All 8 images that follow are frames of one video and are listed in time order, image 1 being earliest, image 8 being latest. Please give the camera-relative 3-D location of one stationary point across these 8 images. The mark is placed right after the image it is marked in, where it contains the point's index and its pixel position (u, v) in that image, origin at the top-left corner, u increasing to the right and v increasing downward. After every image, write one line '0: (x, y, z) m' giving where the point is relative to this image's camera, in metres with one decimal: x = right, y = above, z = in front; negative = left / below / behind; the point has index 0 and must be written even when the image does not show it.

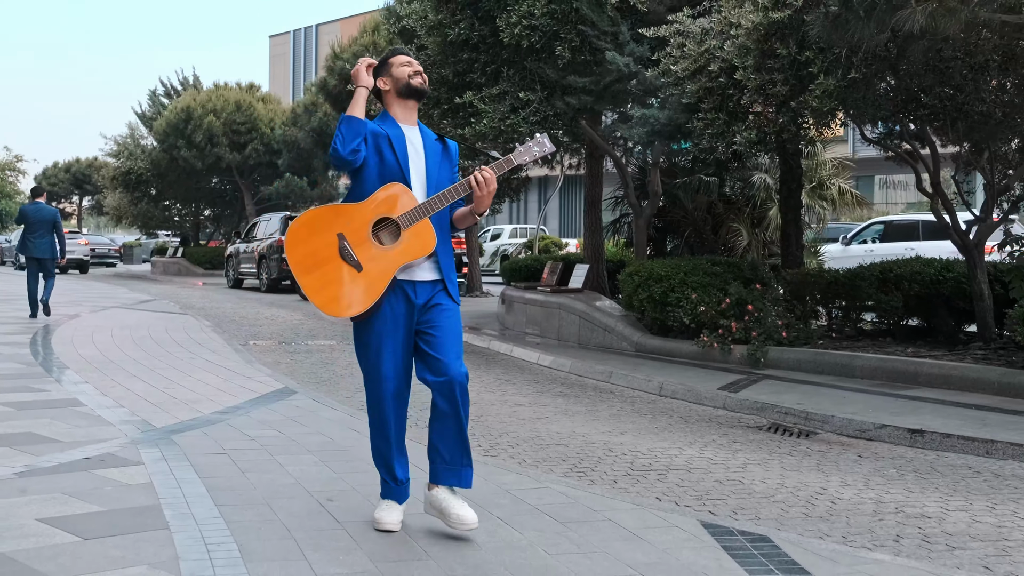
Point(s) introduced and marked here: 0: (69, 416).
0: (-2.2, -0.7, +7.0) m
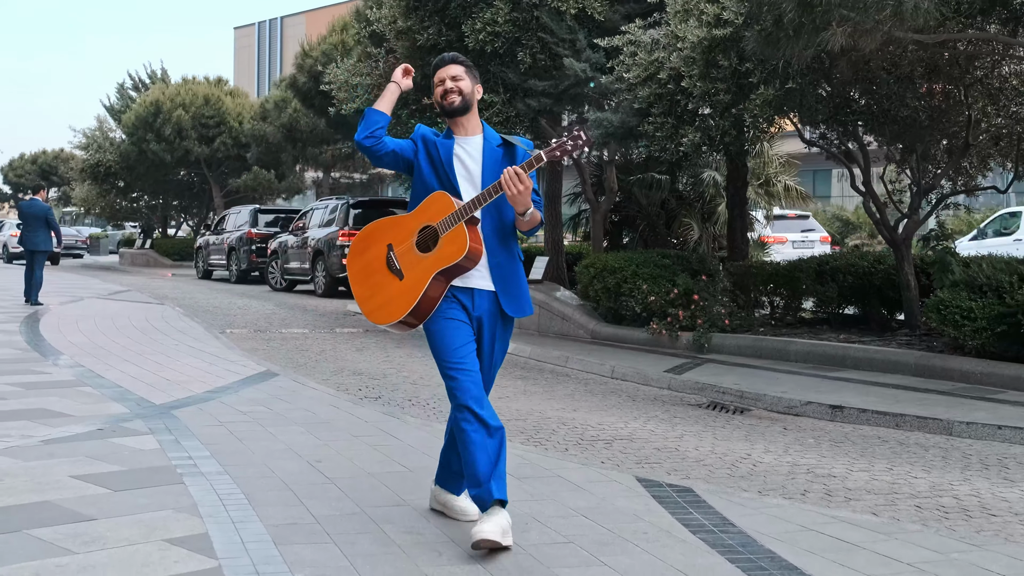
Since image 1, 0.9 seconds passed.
0: (-2.4, -0.6, +7.7) m
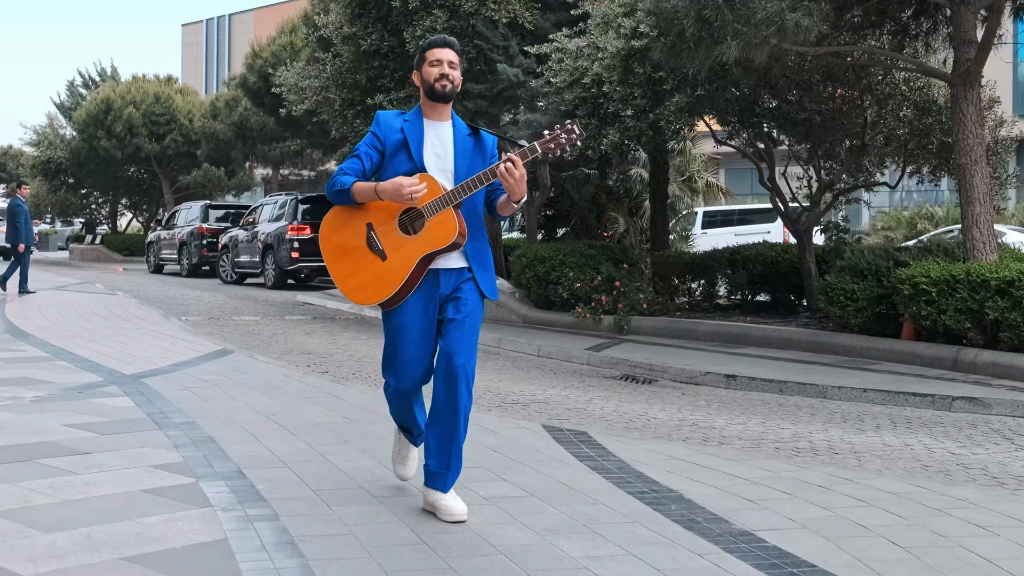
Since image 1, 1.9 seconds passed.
0: (-2.9, -0.5, +8.6) m
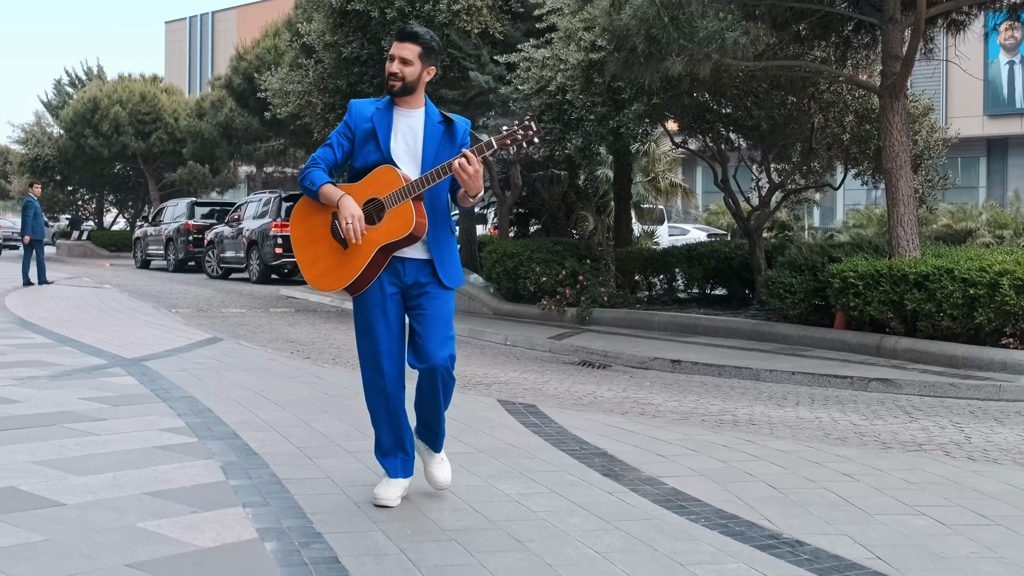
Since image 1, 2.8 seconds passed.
0: (-3.1, -0.4, +9.4) m
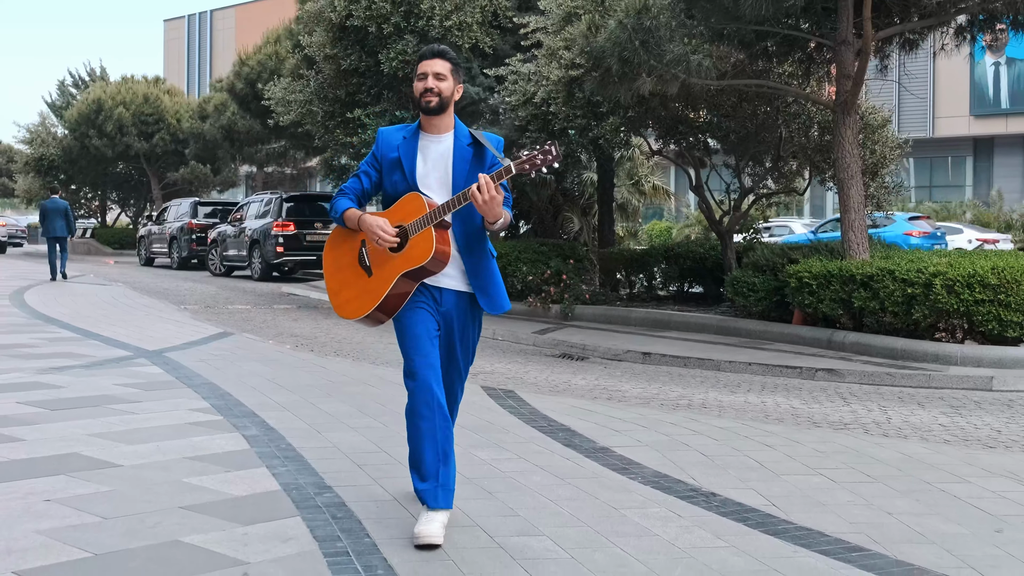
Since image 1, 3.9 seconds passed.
0: (-3.2, -0.4, +10.4) m
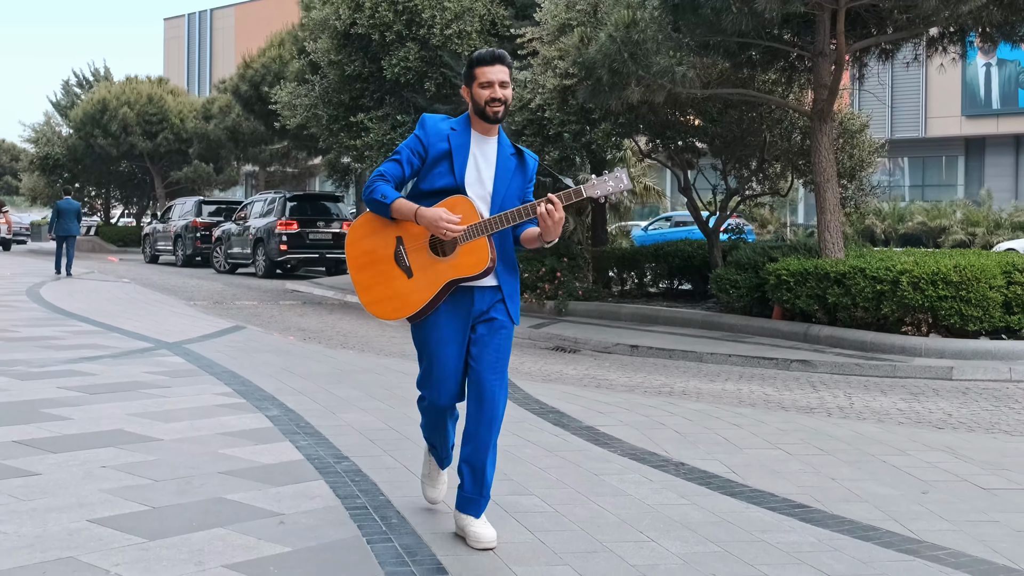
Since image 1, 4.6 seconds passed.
0: (-3.3, -0.4, +11.1) m
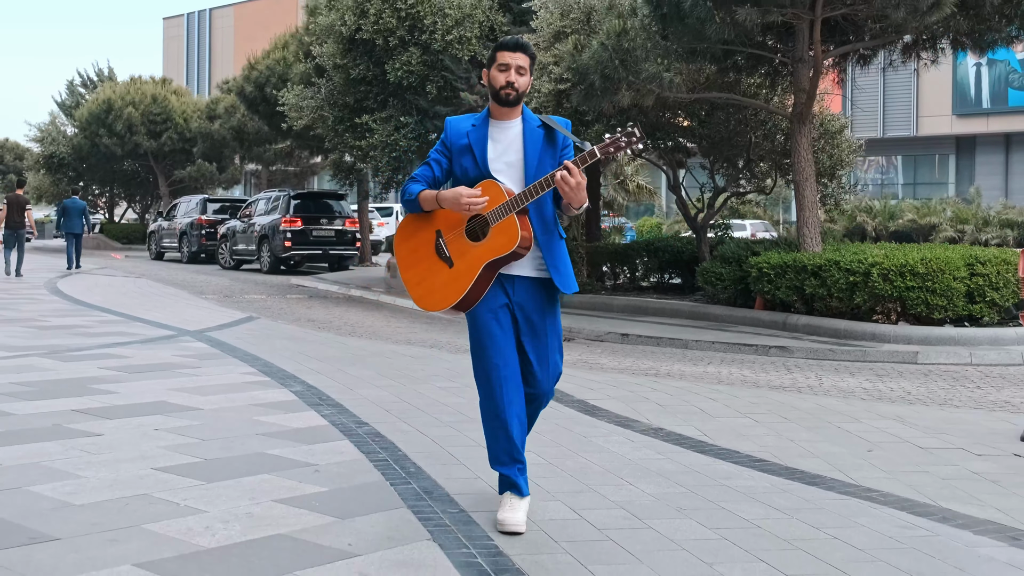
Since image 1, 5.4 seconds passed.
0: (-3.3, -0.3, +11.8) m
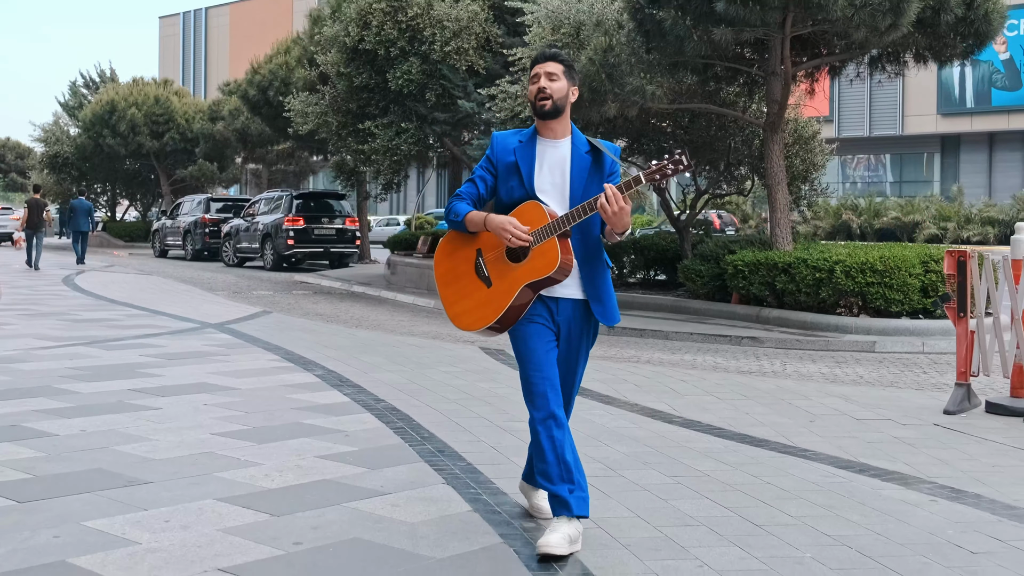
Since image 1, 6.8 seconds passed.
0: (-3.3, -0.3, +12.9) m
